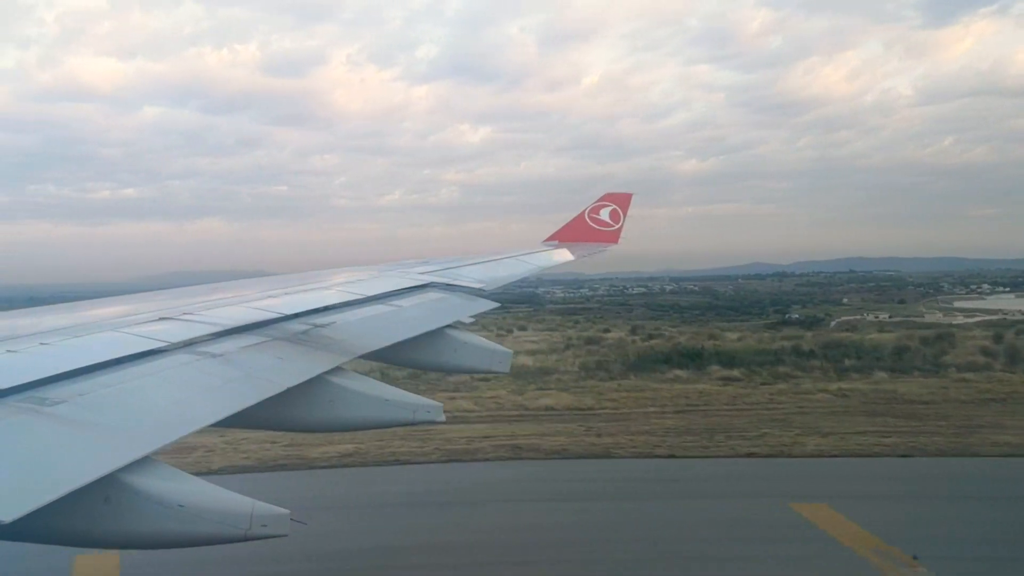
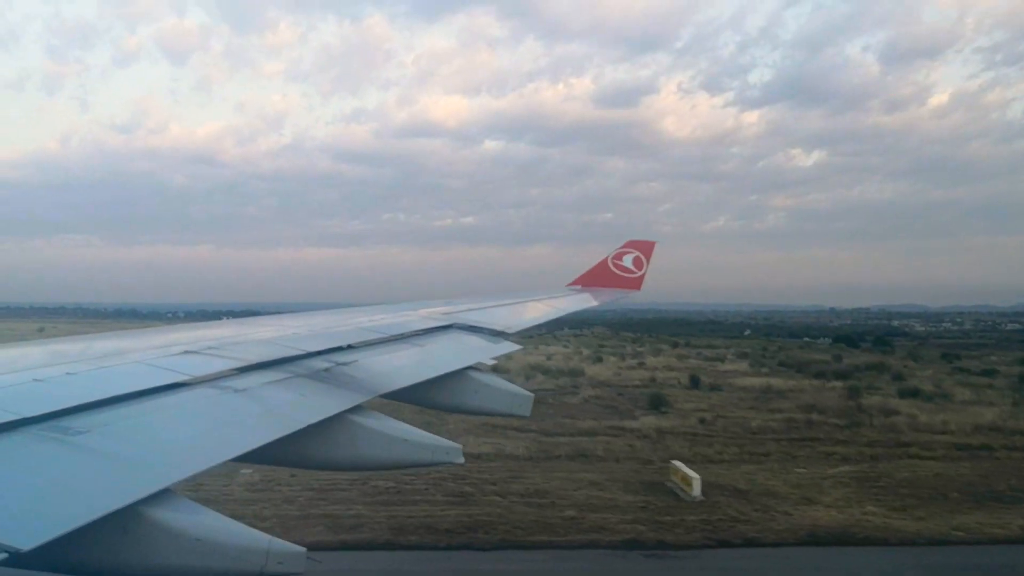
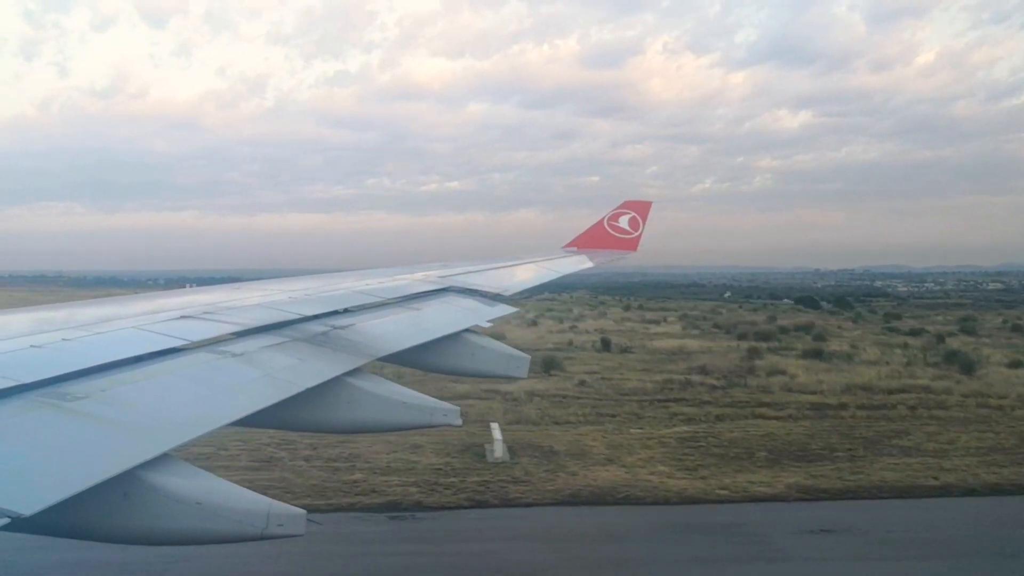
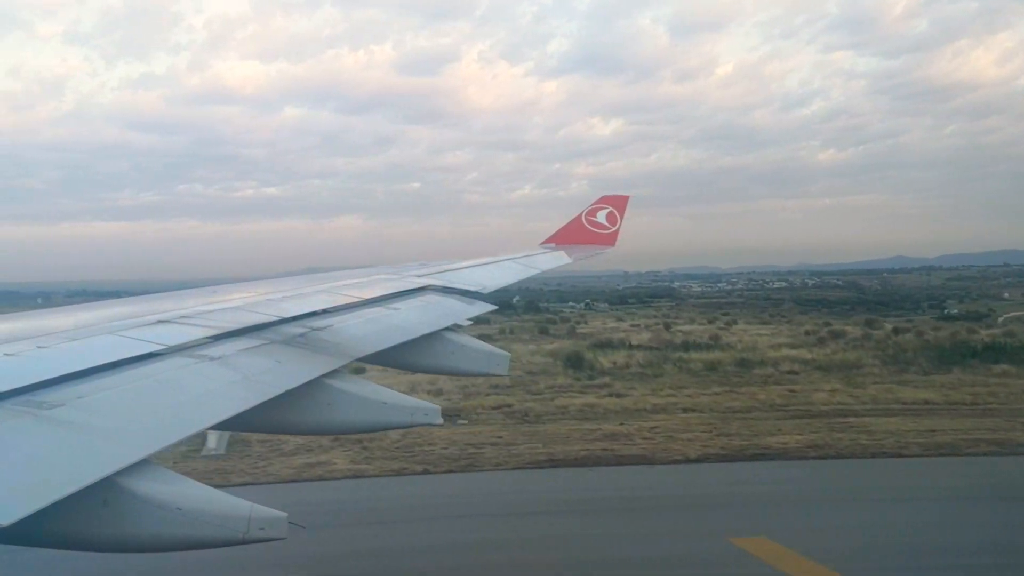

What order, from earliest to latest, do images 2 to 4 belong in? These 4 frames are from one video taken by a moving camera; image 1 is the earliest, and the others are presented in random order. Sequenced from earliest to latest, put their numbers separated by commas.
4, 3, 2
